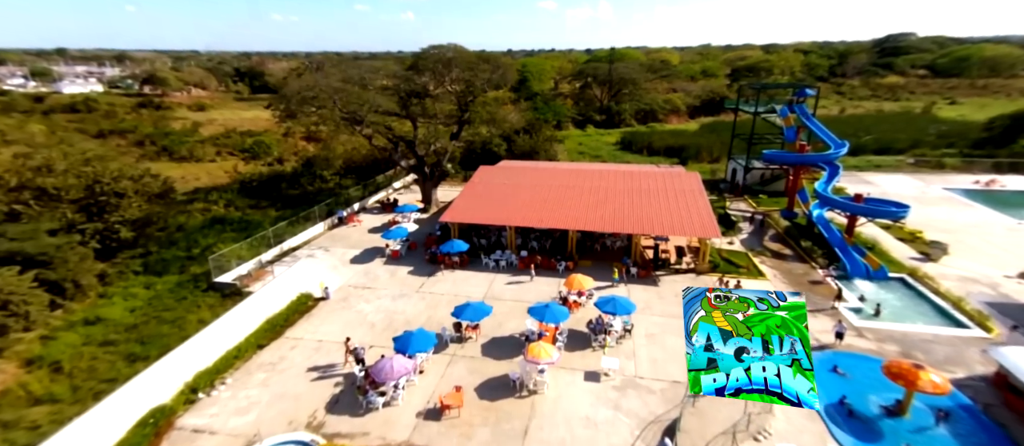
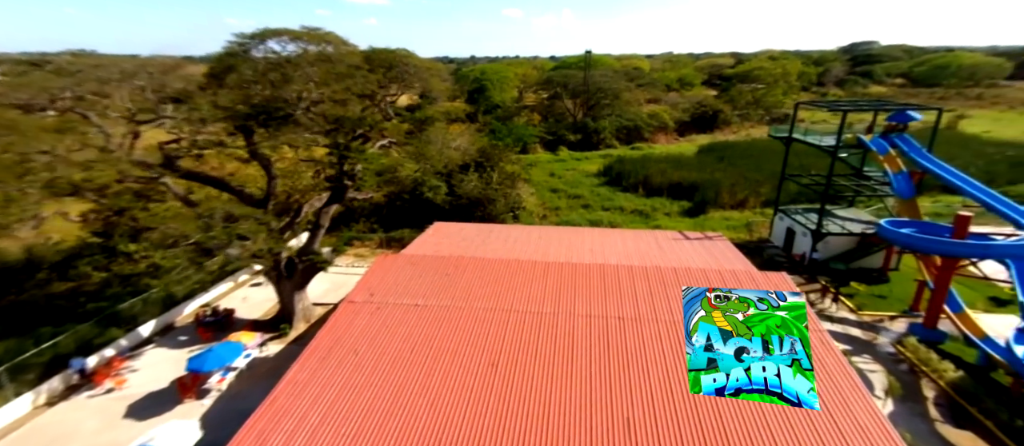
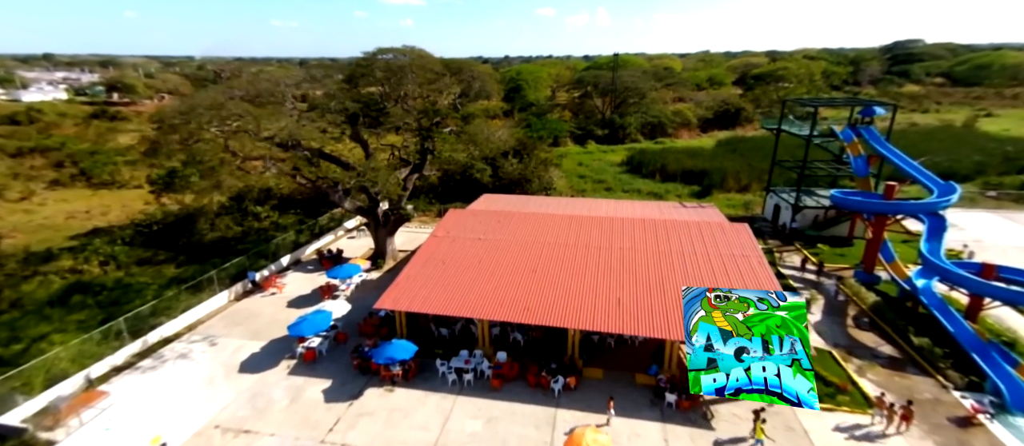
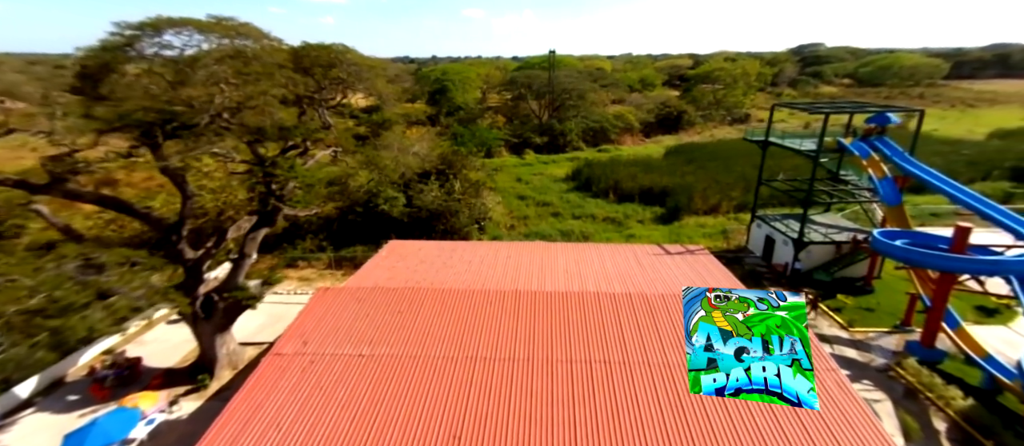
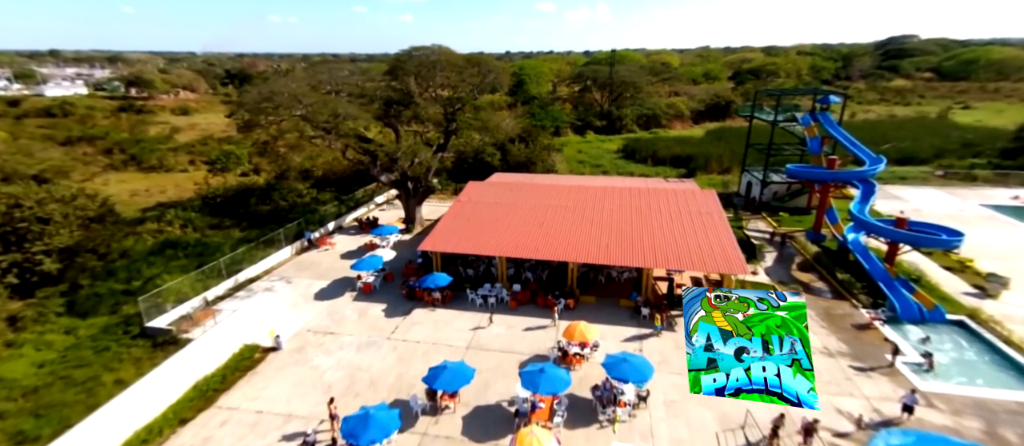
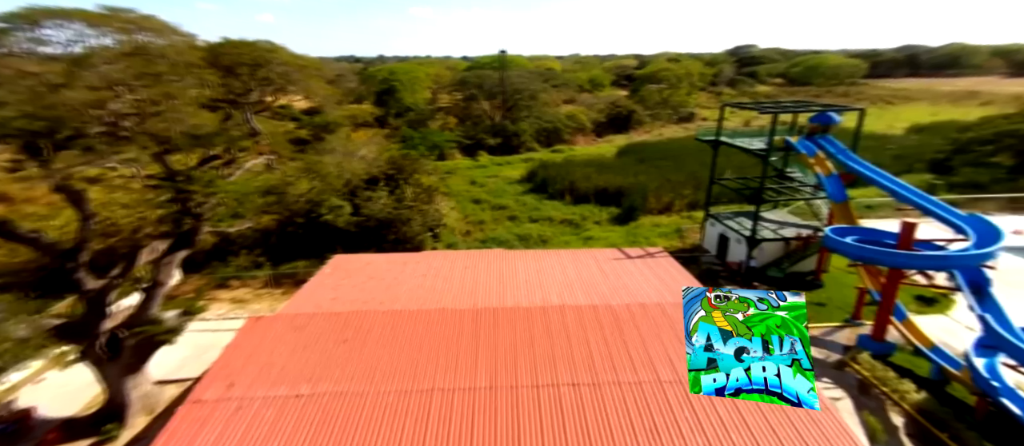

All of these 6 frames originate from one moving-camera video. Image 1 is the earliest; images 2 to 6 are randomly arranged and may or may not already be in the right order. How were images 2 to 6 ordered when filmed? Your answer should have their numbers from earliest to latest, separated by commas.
5, 3, 2, 4, 6
